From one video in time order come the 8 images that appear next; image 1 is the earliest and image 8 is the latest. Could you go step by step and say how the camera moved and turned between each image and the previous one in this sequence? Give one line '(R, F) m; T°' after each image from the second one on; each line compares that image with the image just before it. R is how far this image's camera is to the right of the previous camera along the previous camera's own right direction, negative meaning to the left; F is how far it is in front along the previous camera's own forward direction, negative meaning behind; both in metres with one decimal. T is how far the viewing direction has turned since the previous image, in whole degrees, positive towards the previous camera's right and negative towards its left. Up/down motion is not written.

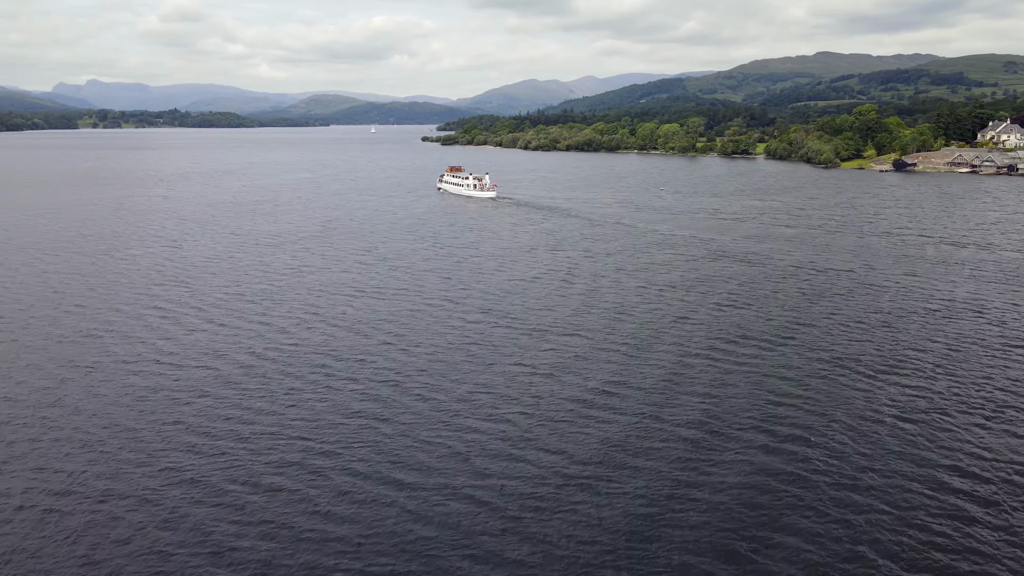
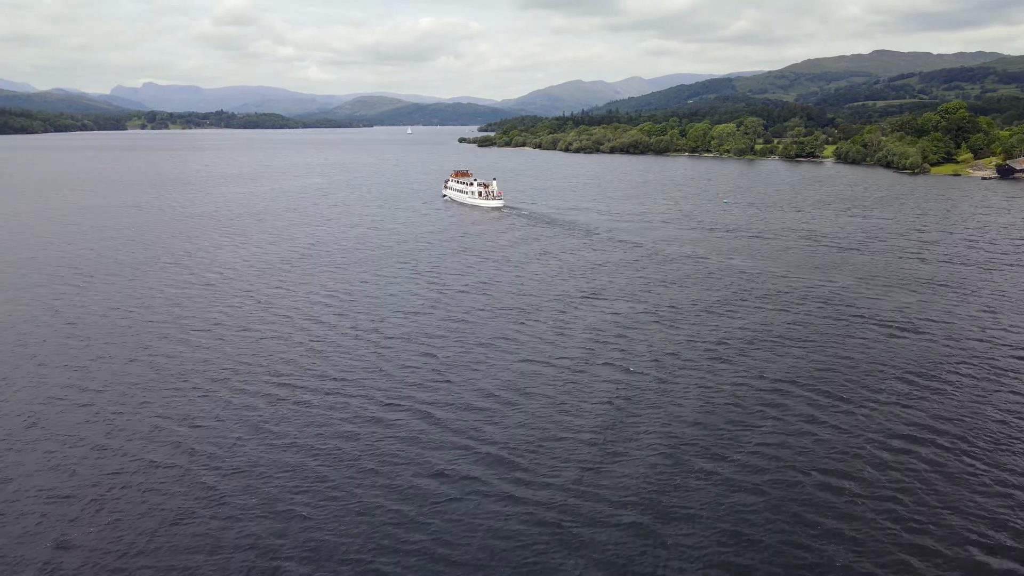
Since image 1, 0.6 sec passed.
(+1.5, +26.2) m; -3°
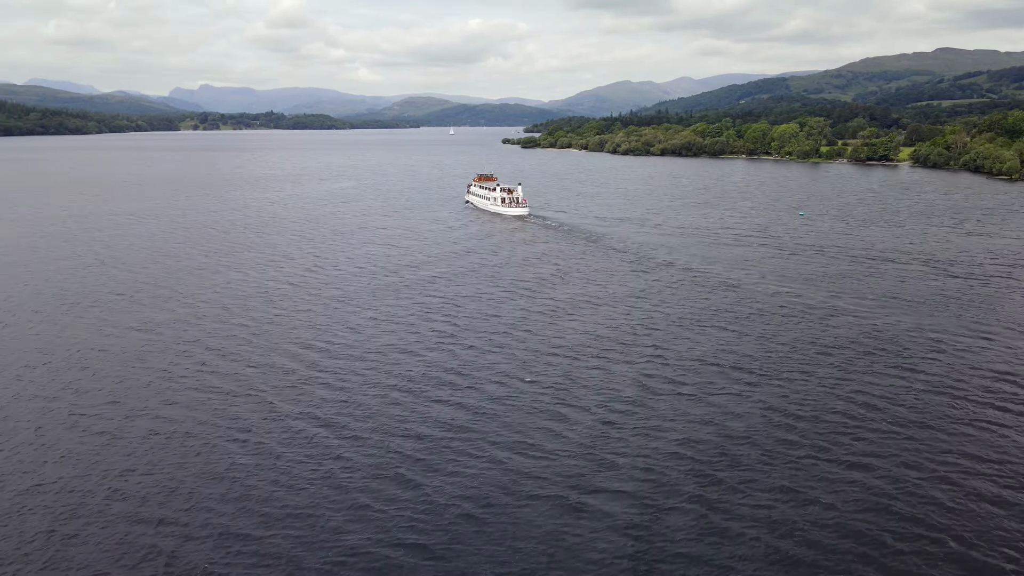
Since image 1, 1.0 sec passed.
(+0.5, +17.2) m; -4°
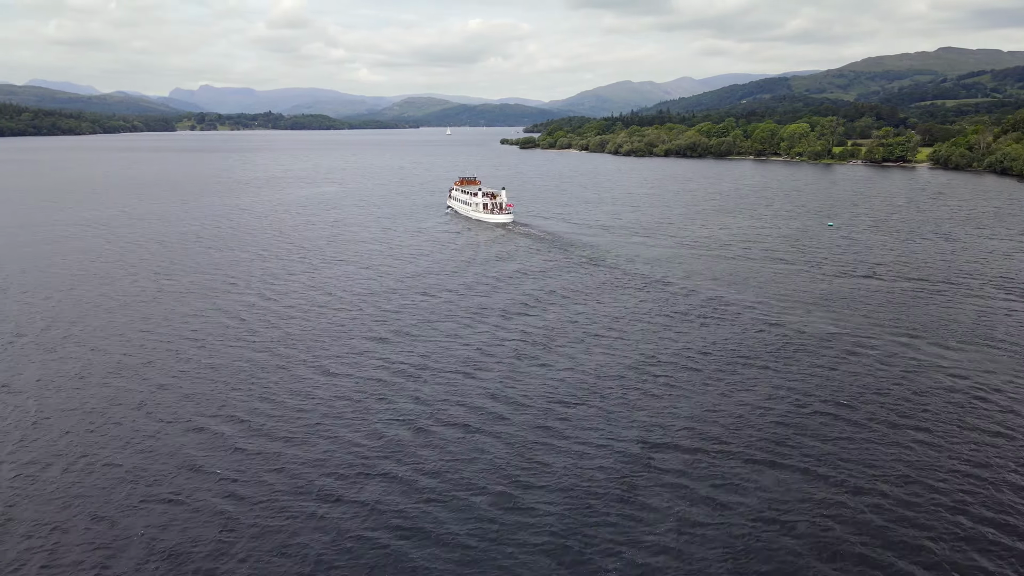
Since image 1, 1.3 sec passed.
(+0.9, +13.2) m; 0°
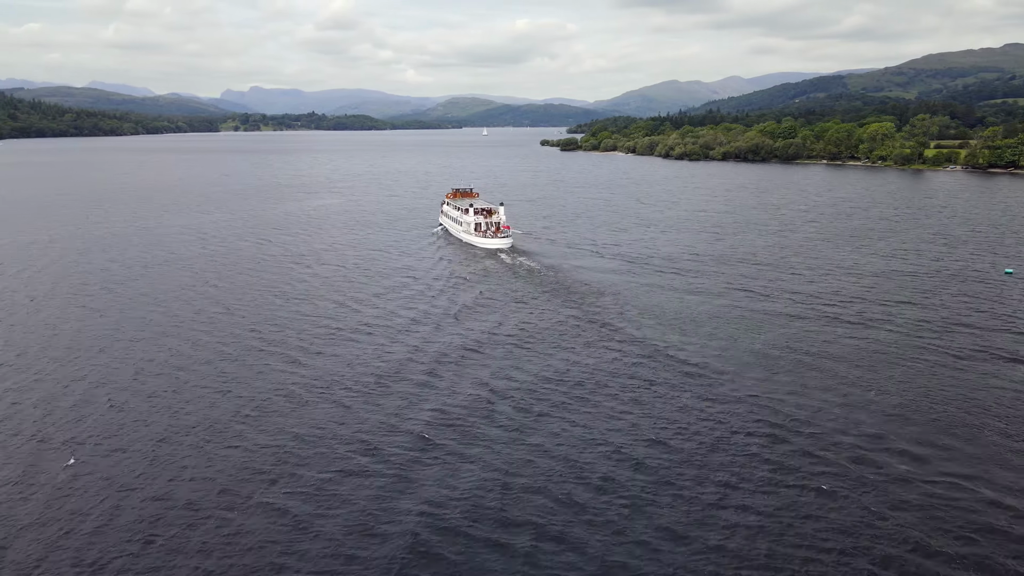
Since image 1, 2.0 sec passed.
(+1.2, +31.6) m; -3°
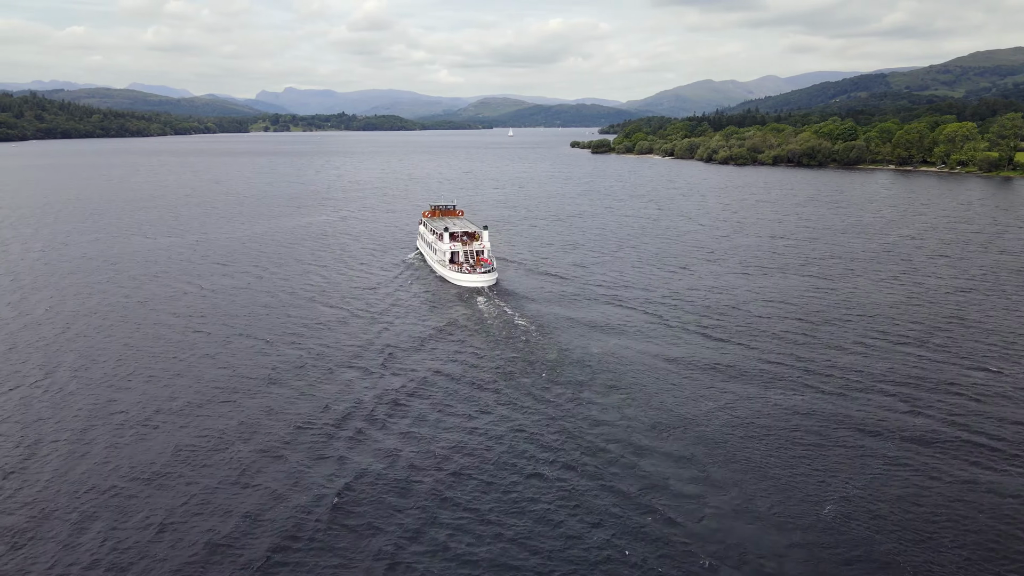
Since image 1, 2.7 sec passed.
(+1.3, +27.4) m; -2°
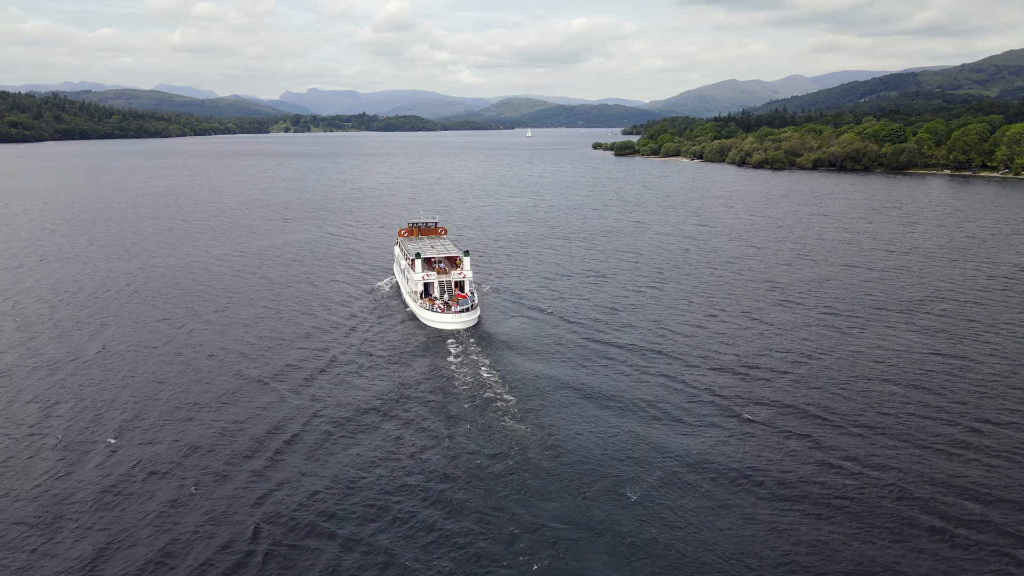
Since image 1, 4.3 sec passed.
(+0.8, +18.5) m; -2°
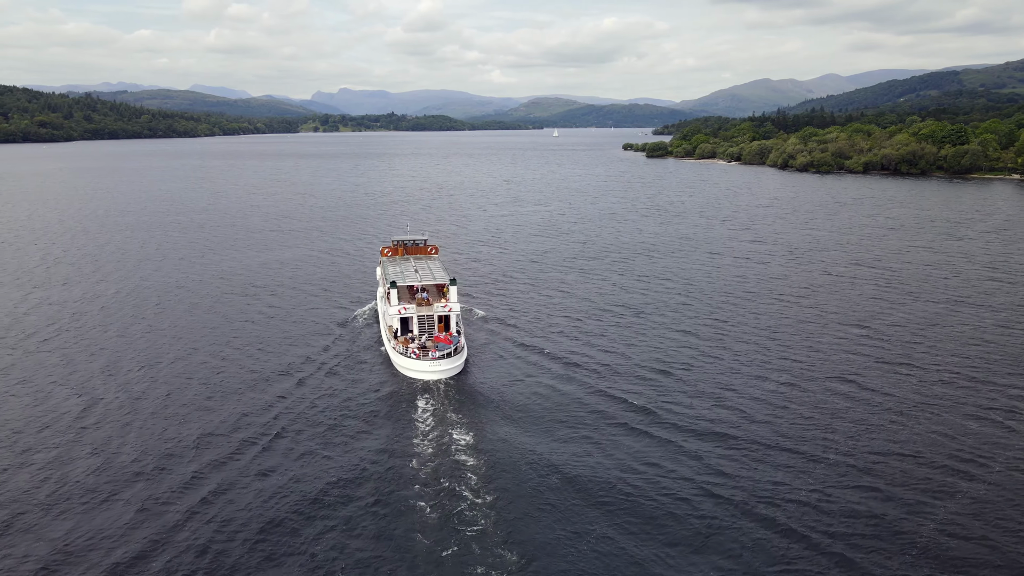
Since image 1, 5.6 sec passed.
(+0.5, +15.3) m; -2°
